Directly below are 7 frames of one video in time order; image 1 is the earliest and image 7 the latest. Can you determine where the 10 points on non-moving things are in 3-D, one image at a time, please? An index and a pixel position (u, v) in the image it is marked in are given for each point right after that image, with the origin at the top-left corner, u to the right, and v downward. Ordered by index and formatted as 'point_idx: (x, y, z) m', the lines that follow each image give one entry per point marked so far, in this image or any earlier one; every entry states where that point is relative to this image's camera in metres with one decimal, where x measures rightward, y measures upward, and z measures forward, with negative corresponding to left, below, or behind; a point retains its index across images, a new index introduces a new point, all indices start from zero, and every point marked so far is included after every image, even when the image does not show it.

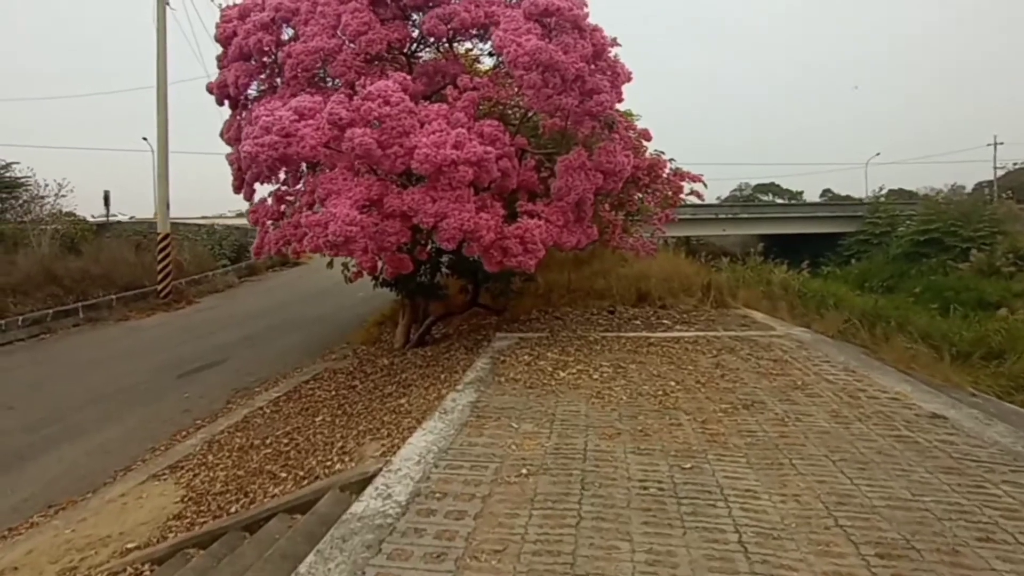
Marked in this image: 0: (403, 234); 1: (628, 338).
0: (-1.0, +0.5, +8.0) m
1: (+1.4, -0.6, +10.6) m
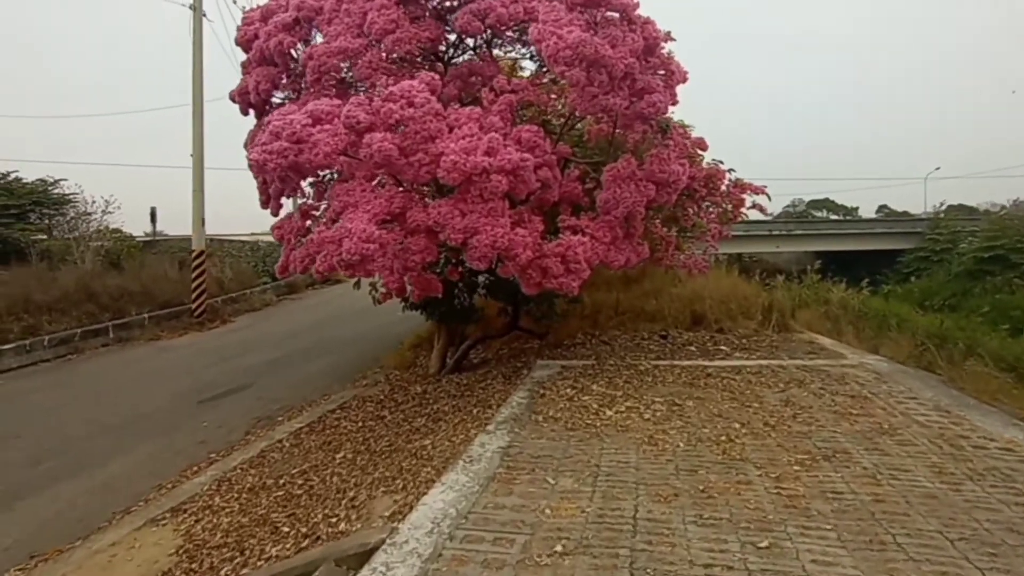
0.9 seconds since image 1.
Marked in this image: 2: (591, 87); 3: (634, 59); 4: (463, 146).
0: (-0.7, +0.3, +7.1) m
1: (+1.8, -0.8, +9.6) m
2: (+0.6, +1.6, +7.0) m
3: (+0.9, +1.7, +7.0) m
4: (-0.4, +1.1, +6.8) m
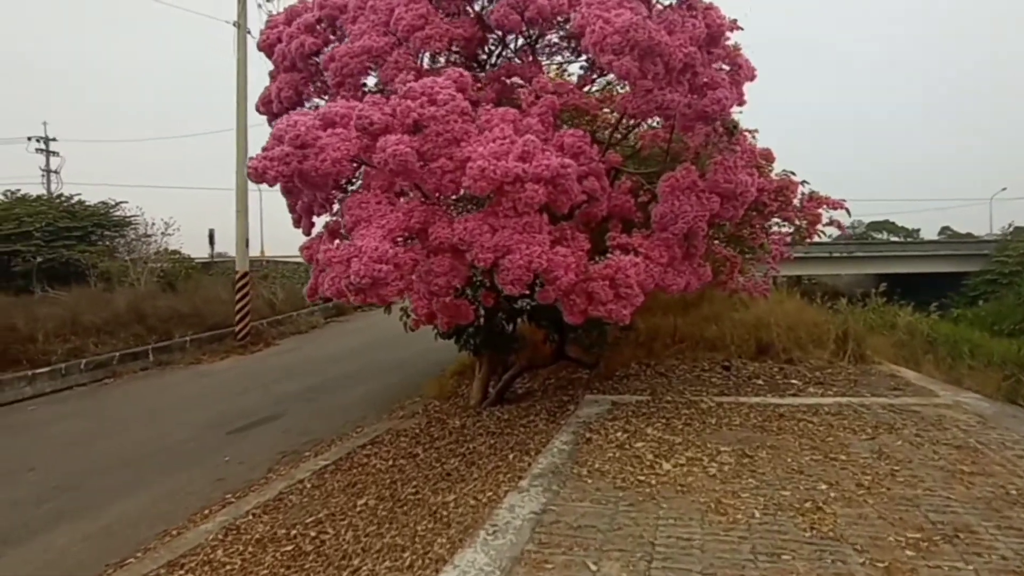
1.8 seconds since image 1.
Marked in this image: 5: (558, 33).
0: (-0.4, +0.1, +6.1) m
1: (+2.2, -1.1, +8.4) m
2: (+0.9, +1.4, +6.0) m
3: (+1.2, +1.5, +5.9) m
4: (-0.1, +0.9, +5.8) m
5: (+0.4, +2.3, +8.3) m
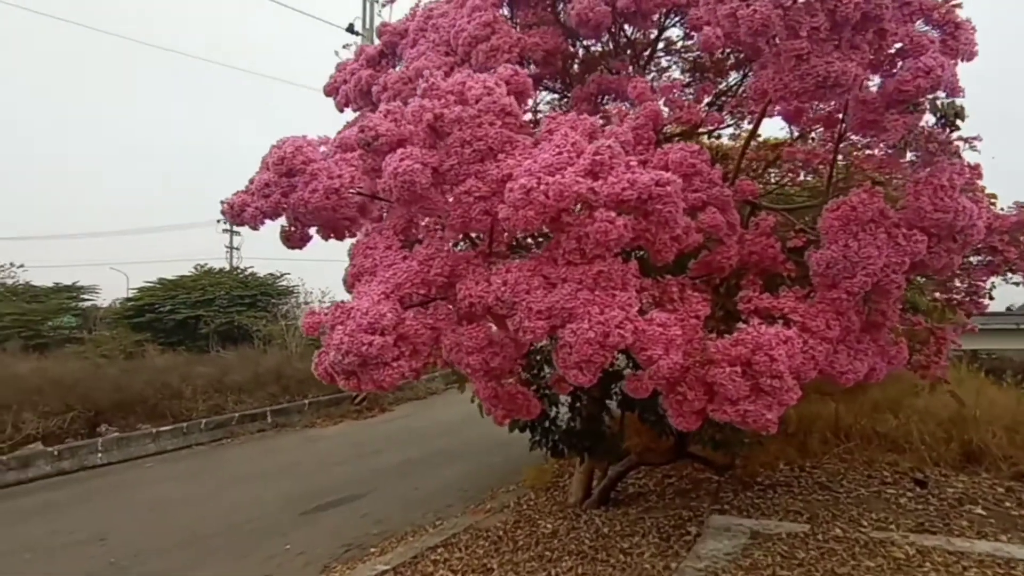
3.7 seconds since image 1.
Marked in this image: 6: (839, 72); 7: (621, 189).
0: (-0.1, -0.3, +4.1) m
1: (+2.8, -1.6, +5.9) m
2: (+1.2, +1.0, +3.9) m
3: (+1.5, +1.2, +3.7) m
4: (+0.1, +0.5, +3.8) m
5: (+1.1, +1.8, +6.3) m
6: (+1.3, +0.9, +3.8) m
7: (+0.4, +0.4, +3.7) m
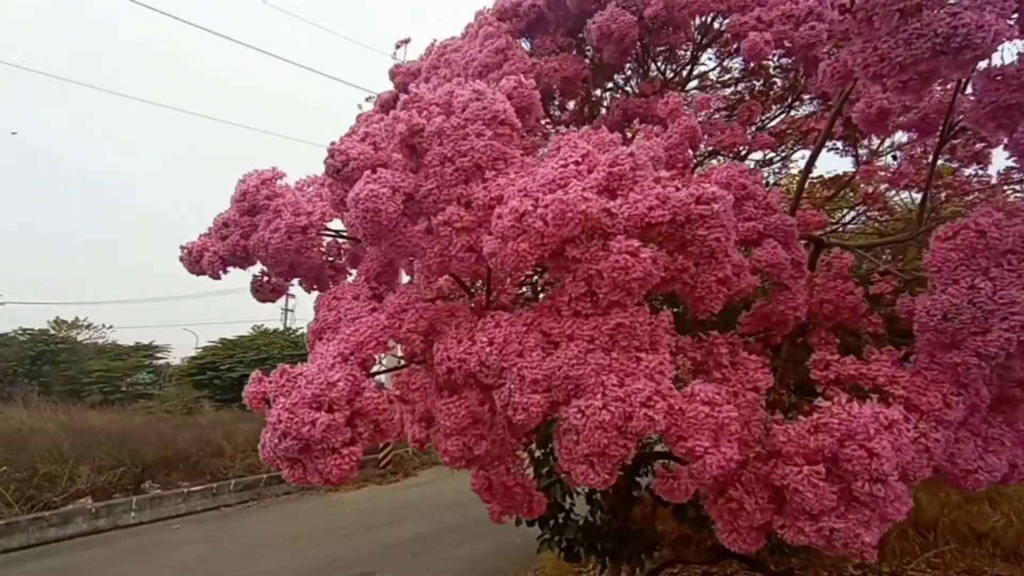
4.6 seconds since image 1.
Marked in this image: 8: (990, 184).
0: (-0.2, -0.5, +3.0) m
1: (+2.8, -1.9, +4.6) m
2: (+1.1, +0.8, +2.8) m
3: (+1.4, +1.0, +2.7) m
4: (+0.1, +0.4, +2.8) m
5: (+1.1, +1.4, +5.3) m
6: (+1.3, +0.7, +2.8) m
7: (+0.4, +0.2, +2.6) m
8: (+1.9, +0.4, +3.5) m
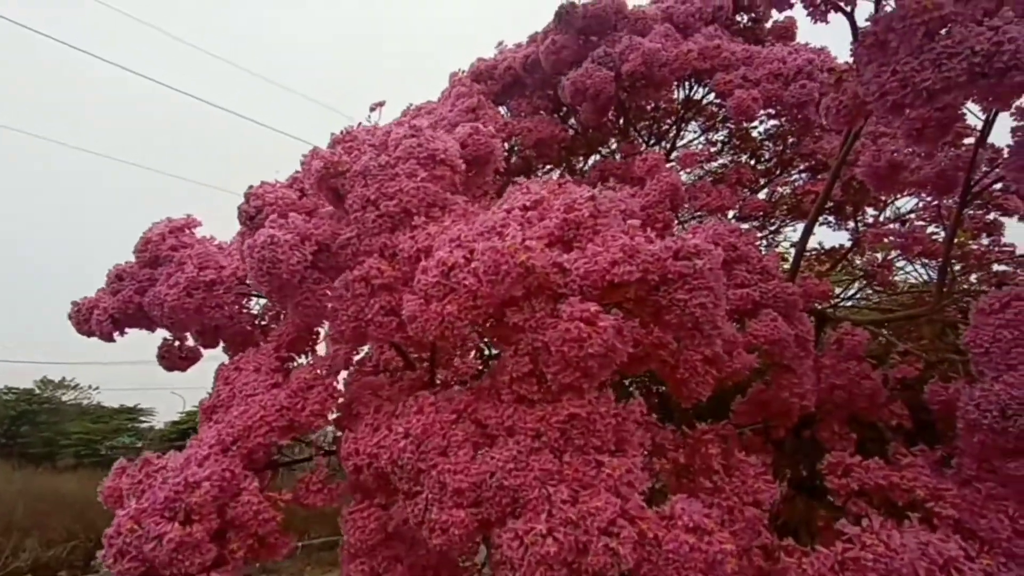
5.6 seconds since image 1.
0: (-0.3, -0.7, +2.3) m
1: (+2.6, -2.3, +3.8) m
2: (+1.0, +0.6, +2.3) m
3: (+1.3, +0.8, +2.2) m
4: (-0.1, +0.2, +2.2) m
5: (+0.9, +1.0, +4.8) m
6: (+1.1, +0.5, +2.2) m
7: (+0.2, +0.1, +2.0) m
8: (+1.7, +0.1, +2.9) m
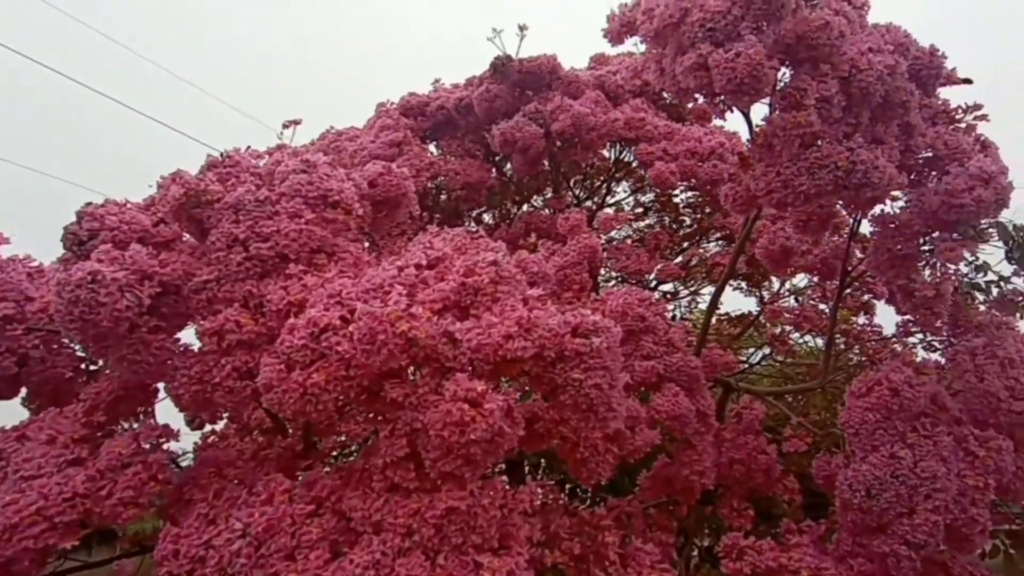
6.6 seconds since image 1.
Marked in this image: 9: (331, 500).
0: (-0.6, -0.8, +2.1) m
1: (+2.1, -2.6, +3.7) m
2: (+0.7, +0.4, +2.2) m
3: (+1.1, +0.6, +2.1) m
4: (-0.3, 0.0, +2.0) m
5: (+0.5, +0.7, +4.7) m
6: (+0.9, +0.3, +2.1) m
7: (0.0, -0.1, +1.9) m
8: (+1.4, -0.1, +2.8) m
9: (-0.4, -0.4, +1.9) m
